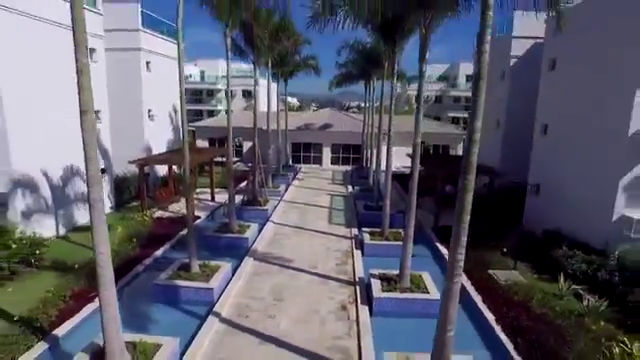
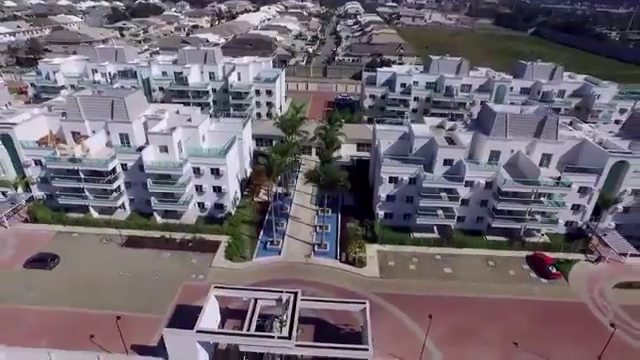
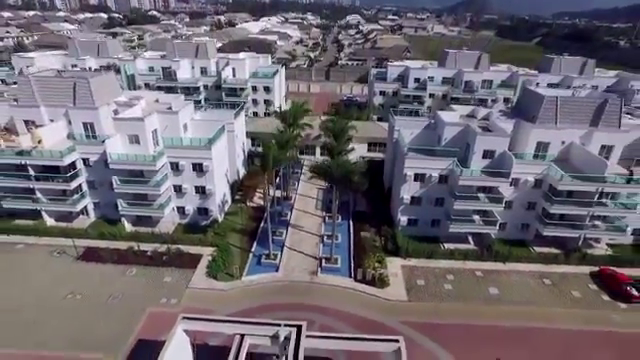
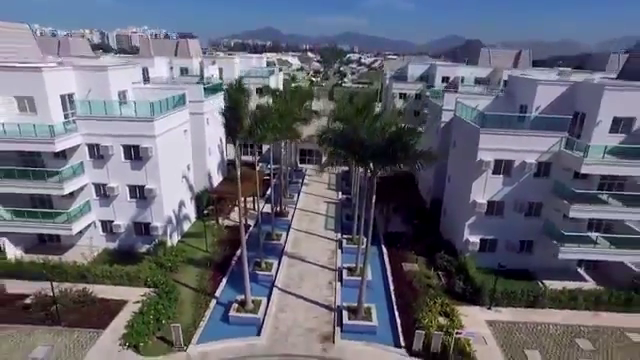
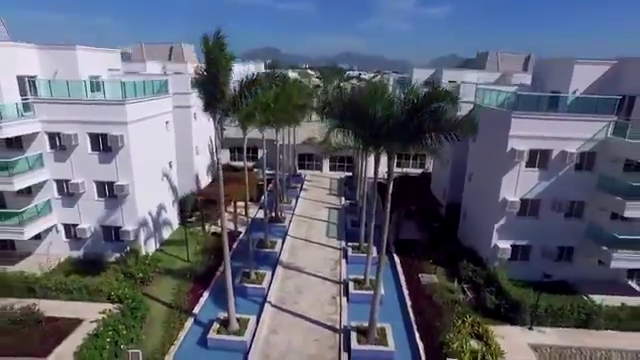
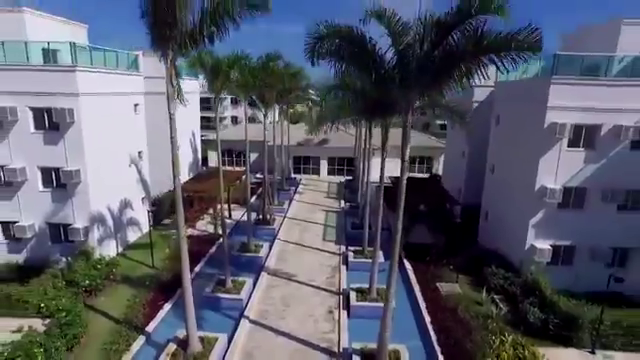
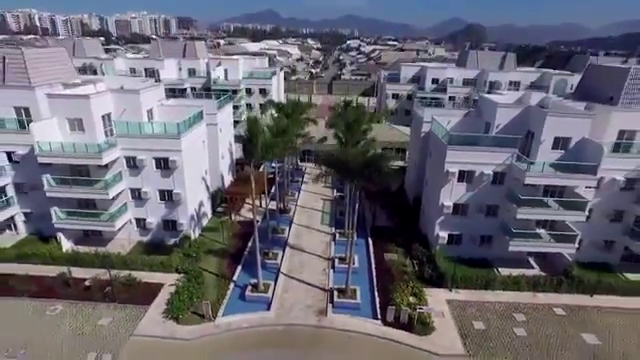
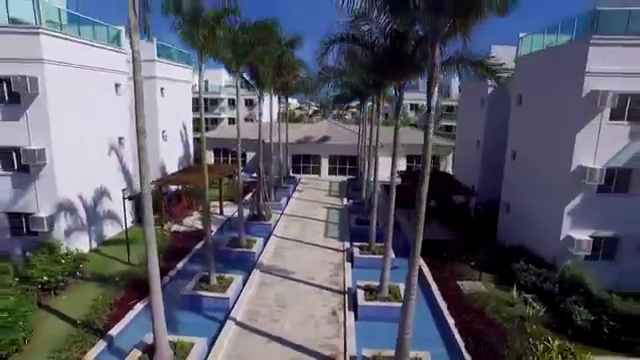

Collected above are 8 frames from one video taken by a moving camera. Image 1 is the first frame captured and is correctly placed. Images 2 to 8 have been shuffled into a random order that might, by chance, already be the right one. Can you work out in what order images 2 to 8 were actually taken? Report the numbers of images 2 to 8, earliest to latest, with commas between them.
8, 6, 5, 4, 7, 3, 2
